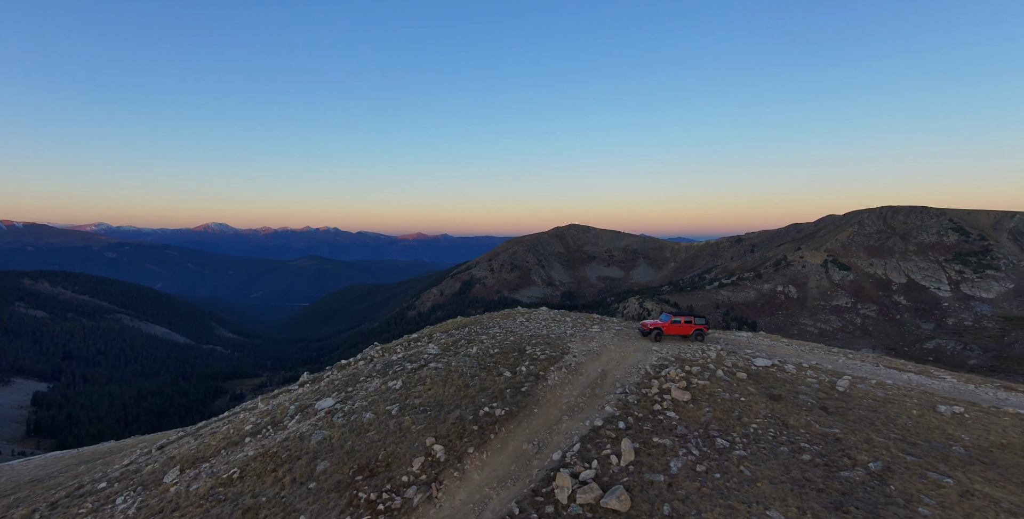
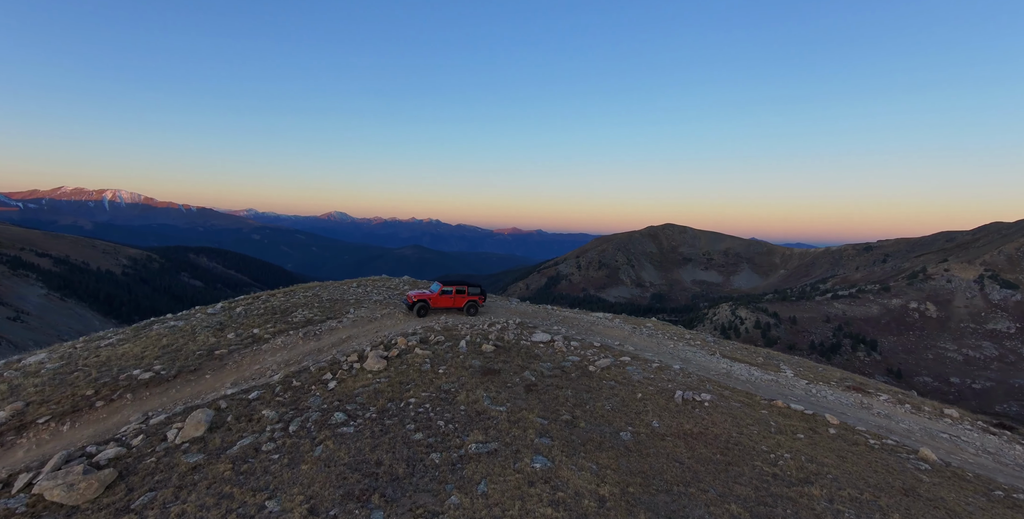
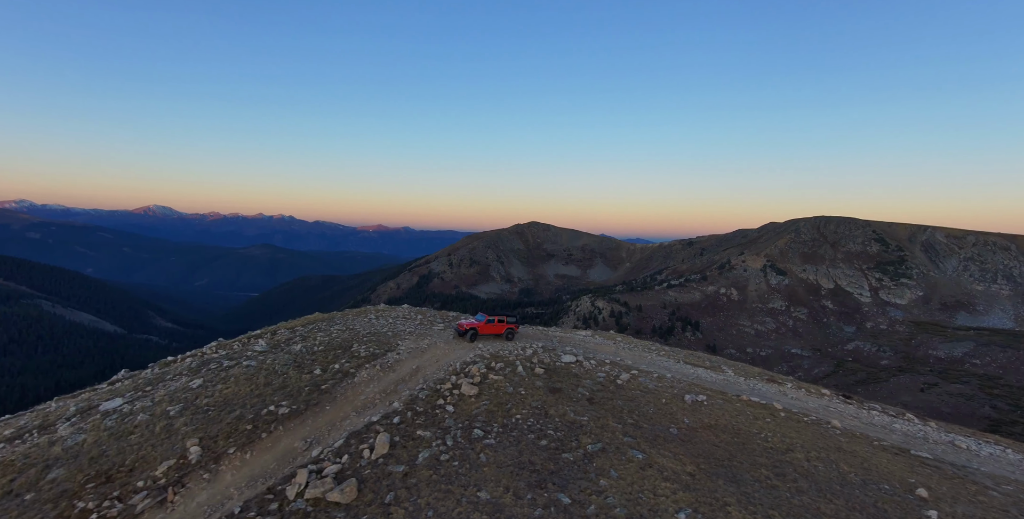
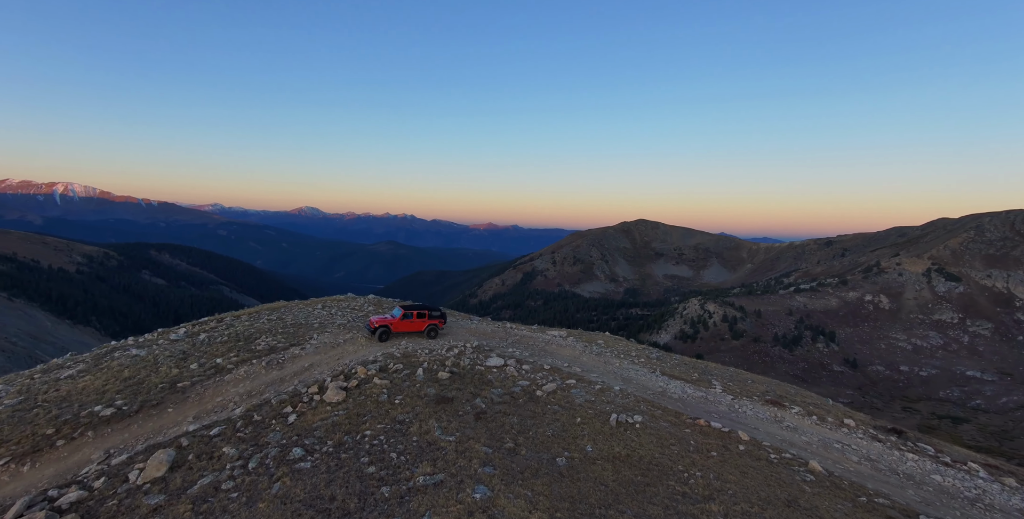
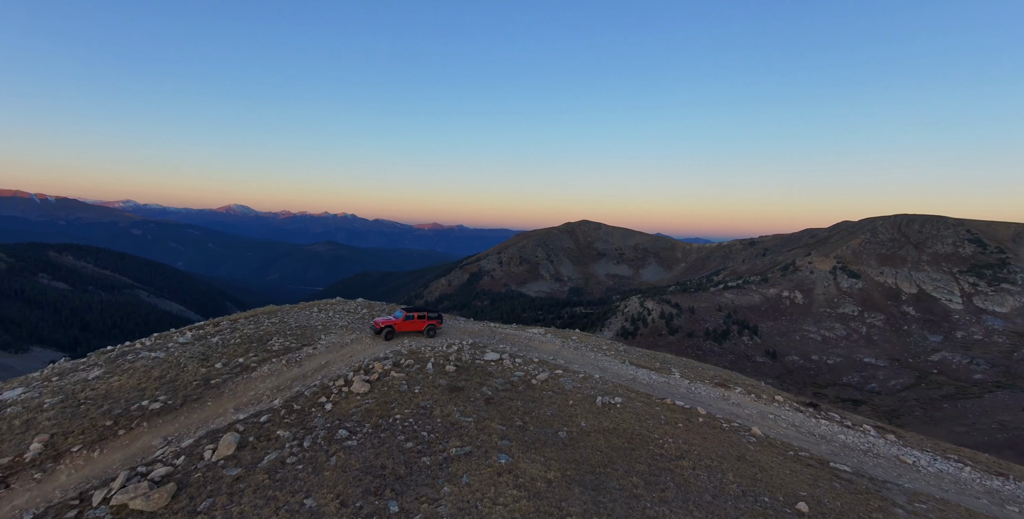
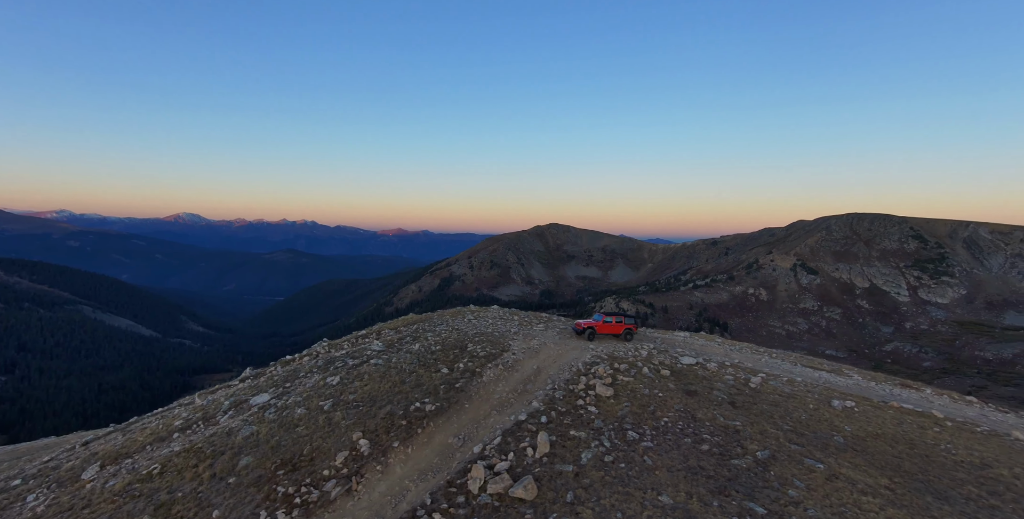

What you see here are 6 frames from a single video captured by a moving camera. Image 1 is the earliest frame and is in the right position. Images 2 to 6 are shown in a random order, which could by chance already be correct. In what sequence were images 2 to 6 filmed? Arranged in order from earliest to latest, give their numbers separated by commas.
6, 3, 5, 4, 2
